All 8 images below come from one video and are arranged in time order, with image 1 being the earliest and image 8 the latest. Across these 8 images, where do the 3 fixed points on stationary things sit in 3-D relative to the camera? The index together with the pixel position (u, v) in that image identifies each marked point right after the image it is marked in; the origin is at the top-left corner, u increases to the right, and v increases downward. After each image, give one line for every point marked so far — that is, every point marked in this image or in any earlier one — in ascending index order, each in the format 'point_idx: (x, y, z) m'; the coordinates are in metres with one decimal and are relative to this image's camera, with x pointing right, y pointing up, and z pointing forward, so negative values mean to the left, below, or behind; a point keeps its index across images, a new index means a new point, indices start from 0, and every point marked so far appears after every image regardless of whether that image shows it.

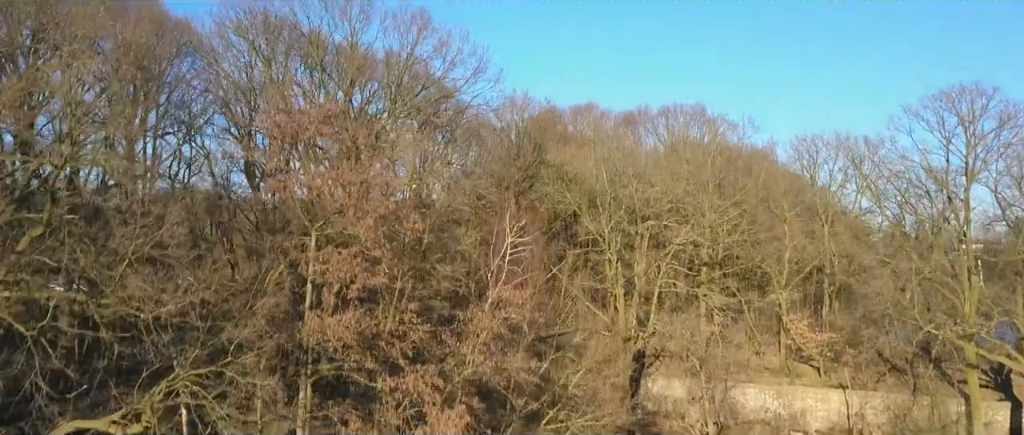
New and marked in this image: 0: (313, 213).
0: (-3.2, 0.0, +11.3) m
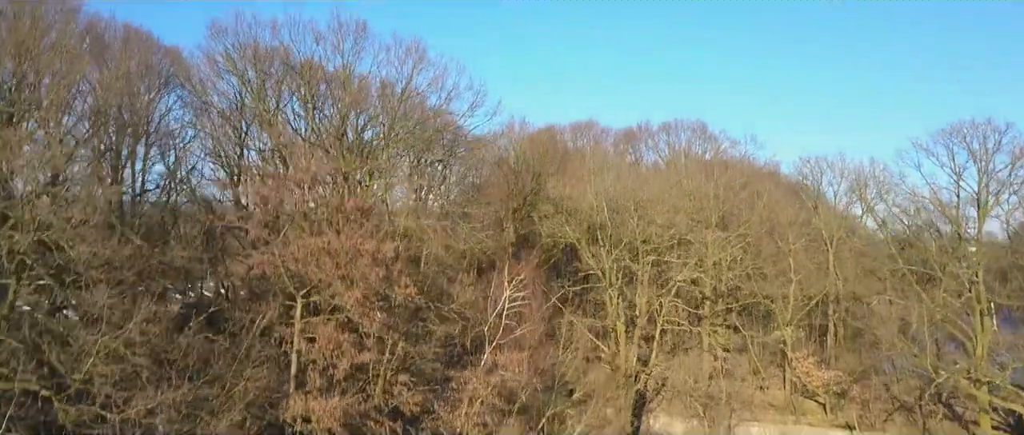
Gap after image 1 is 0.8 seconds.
0: (-3.3, -1.0, +10.7) m
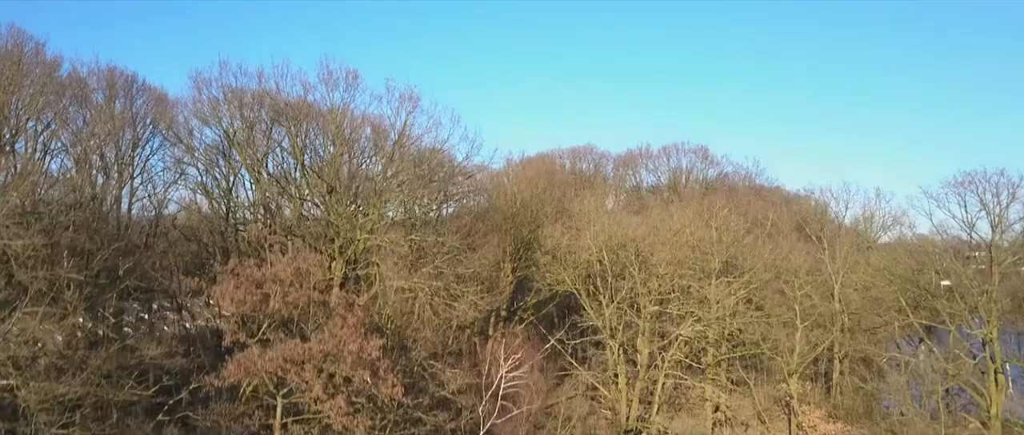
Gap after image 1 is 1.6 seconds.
0: (-3.4, -2.5, +10.0) m
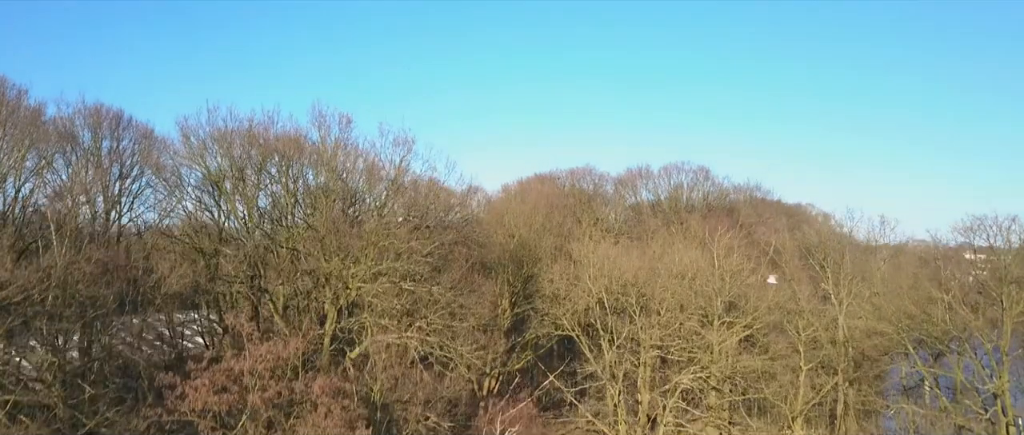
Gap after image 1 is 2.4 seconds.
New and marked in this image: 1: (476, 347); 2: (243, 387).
0: (-3.5, -3.7, +9.5) m
1: (-0.9, -3.2, +17.2) m
2: (-3.8, -2.4, +9.7) m
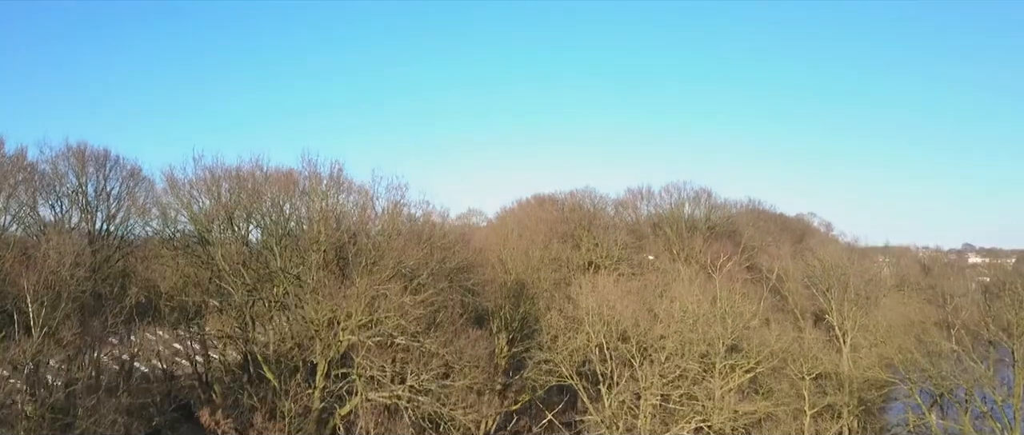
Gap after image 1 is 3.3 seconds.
0: (-3.6, -5.0, +8.9) m
1: (-1.0, -4.4, +16.7) m
2: (-3.9, -3.6, +9.1) m
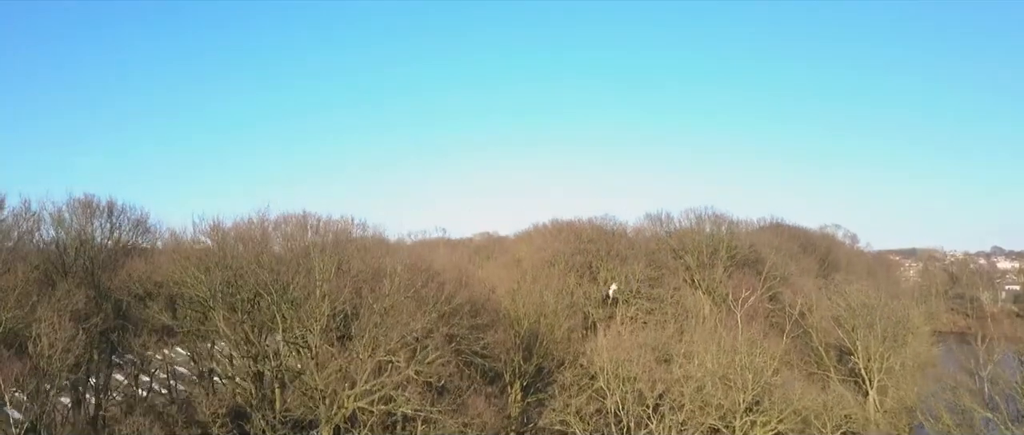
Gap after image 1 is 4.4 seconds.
0: (-2.9, -5.7, +8.7) m
1: (-0.4, -5.2, +16.4) m
2: (-3.3, -4.4, +8.9) m
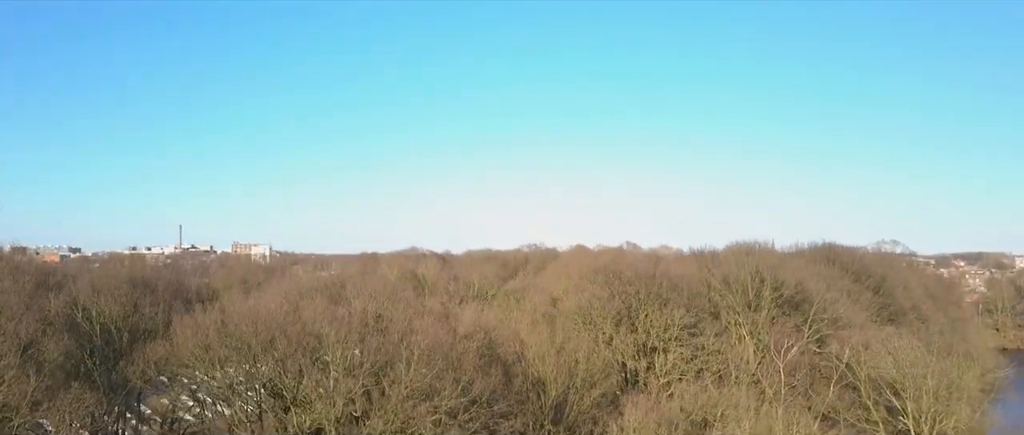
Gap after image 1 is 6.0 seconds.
0: (-0.1, -8.9, +3.2) m
1: (+2.5, -8.4, +10.9) m
2: (-0.4, -7.6, +3.4) m
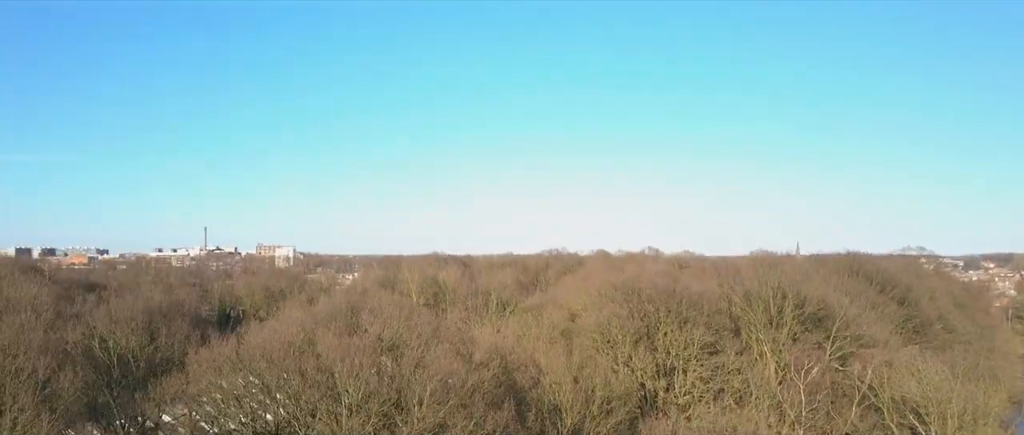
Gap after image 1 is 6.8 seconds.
0: (+1.7, -12.4, +1.4) m
1: (+4.3, -11.9, +9.1) m
2: (+1.4, -11.1, +1.6) m
